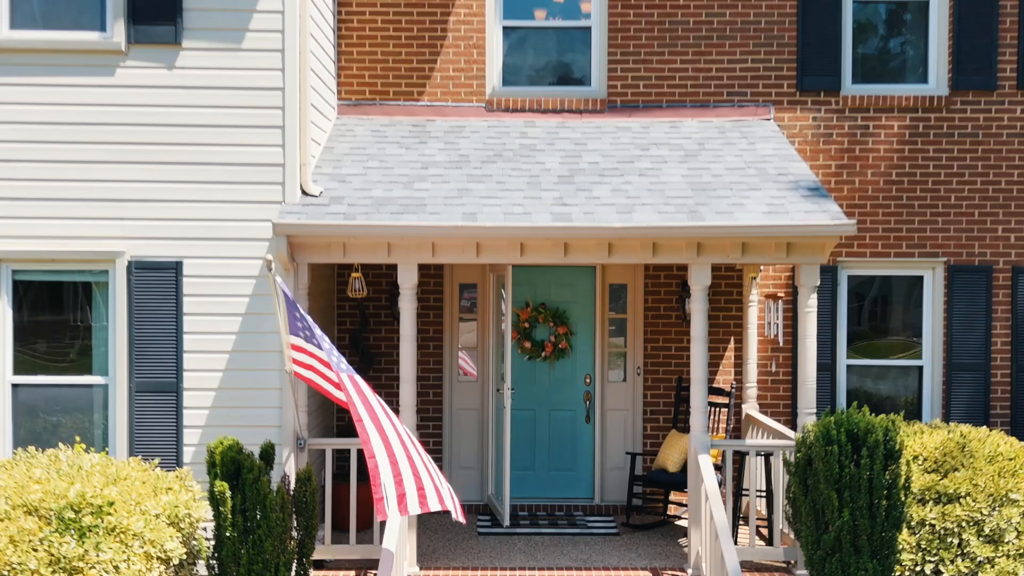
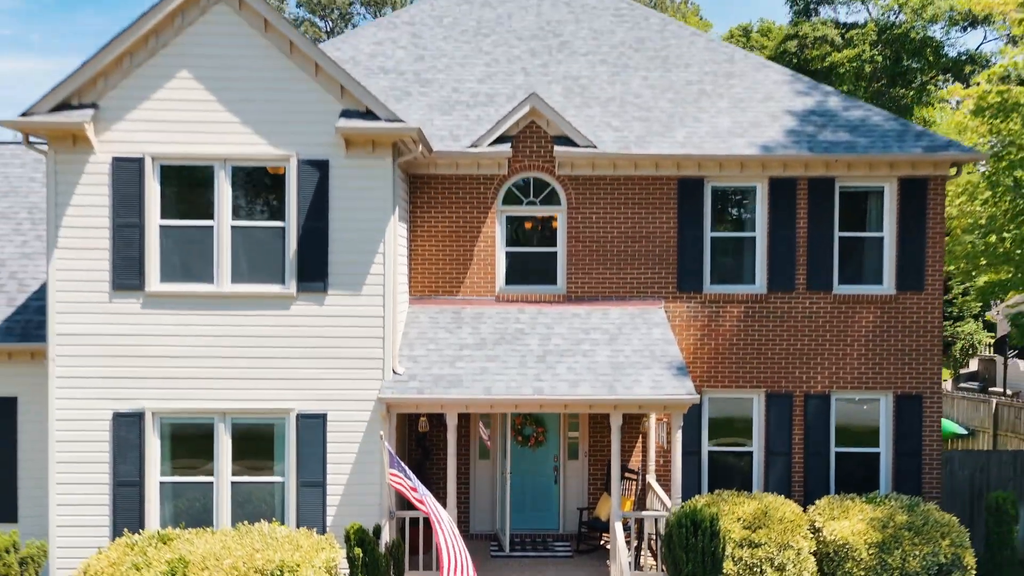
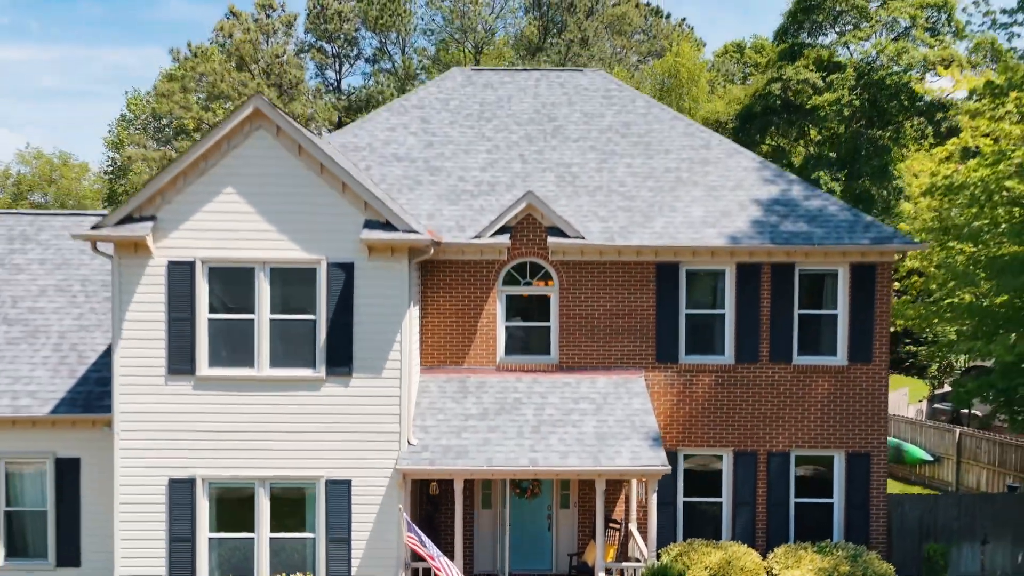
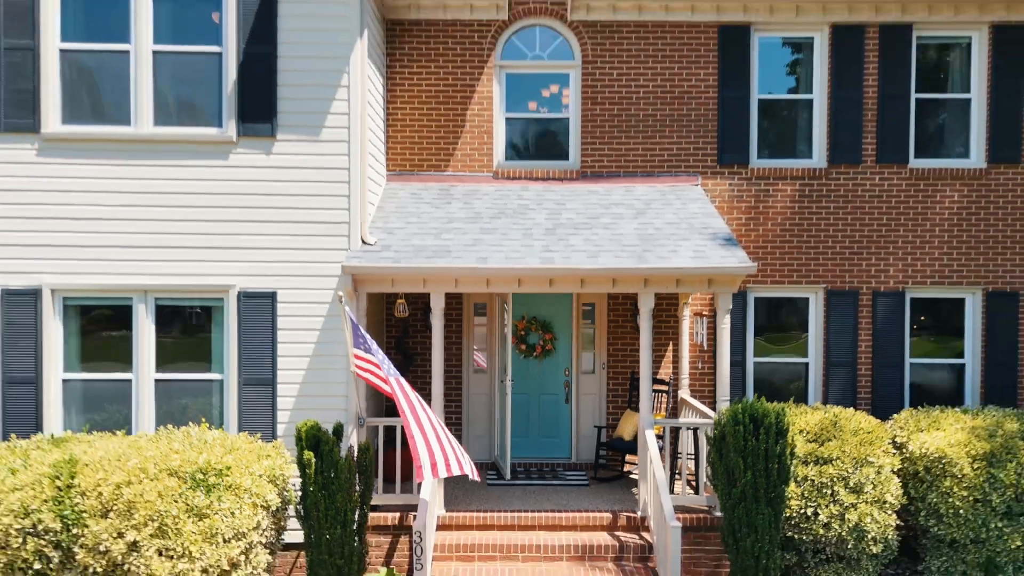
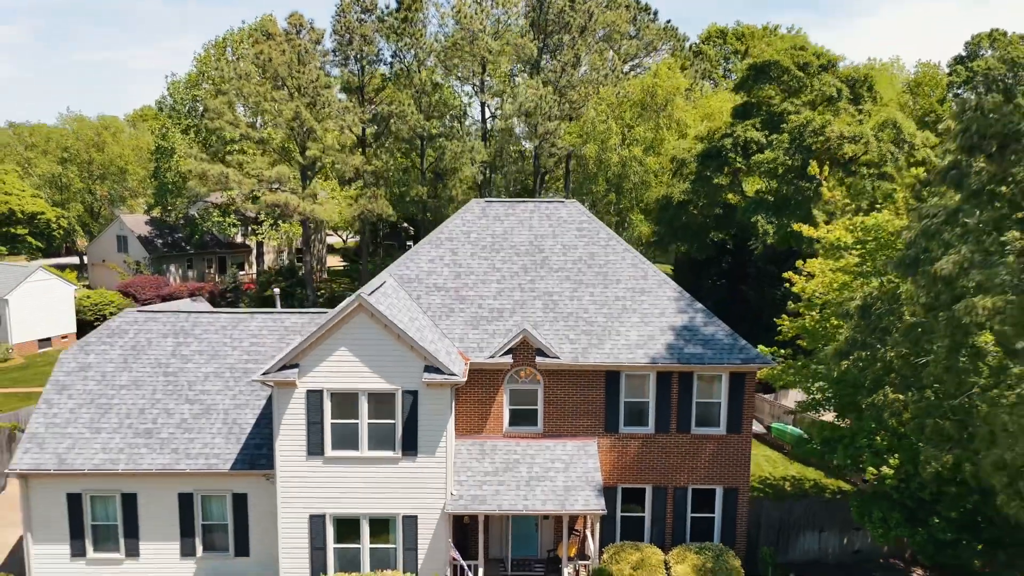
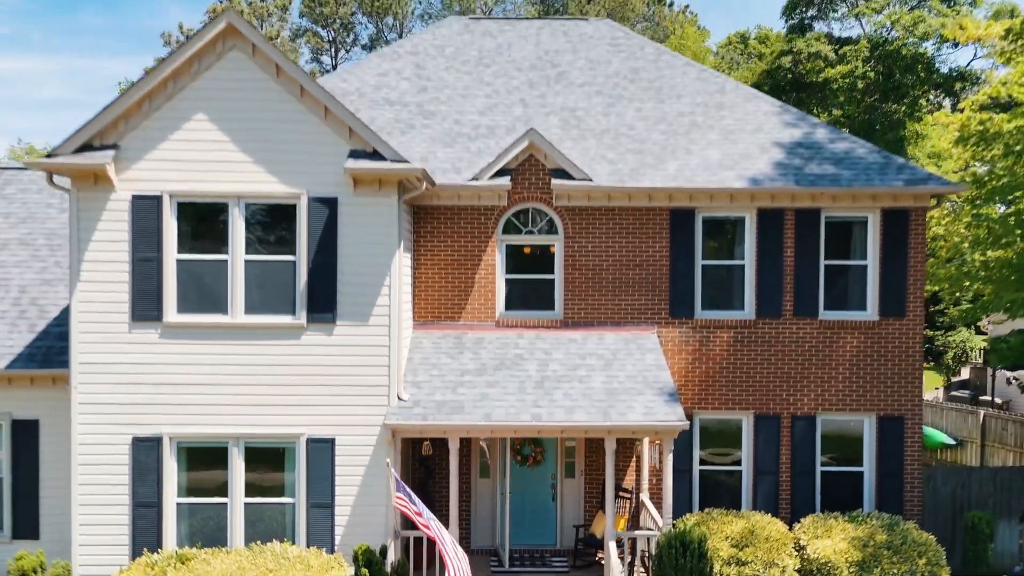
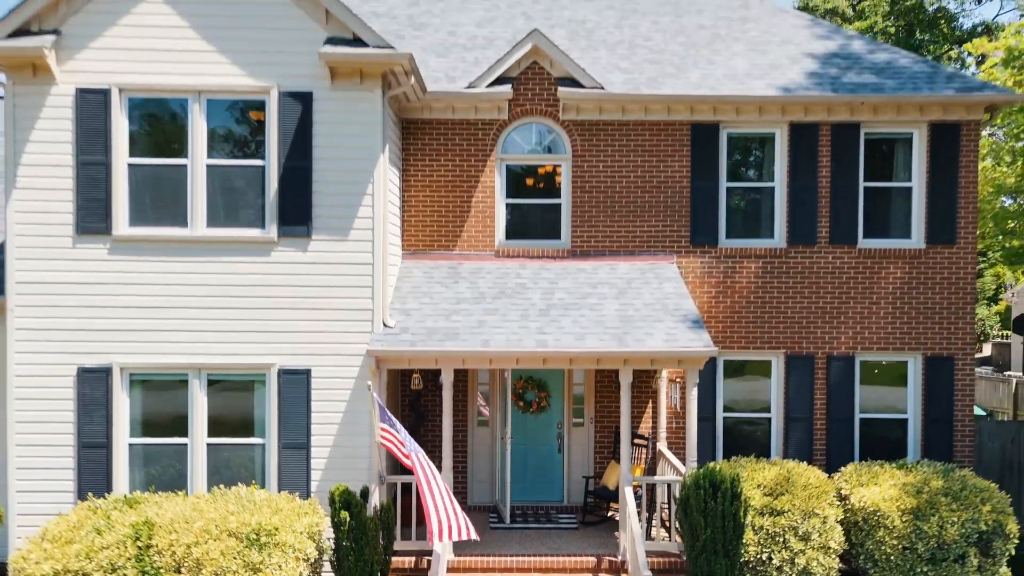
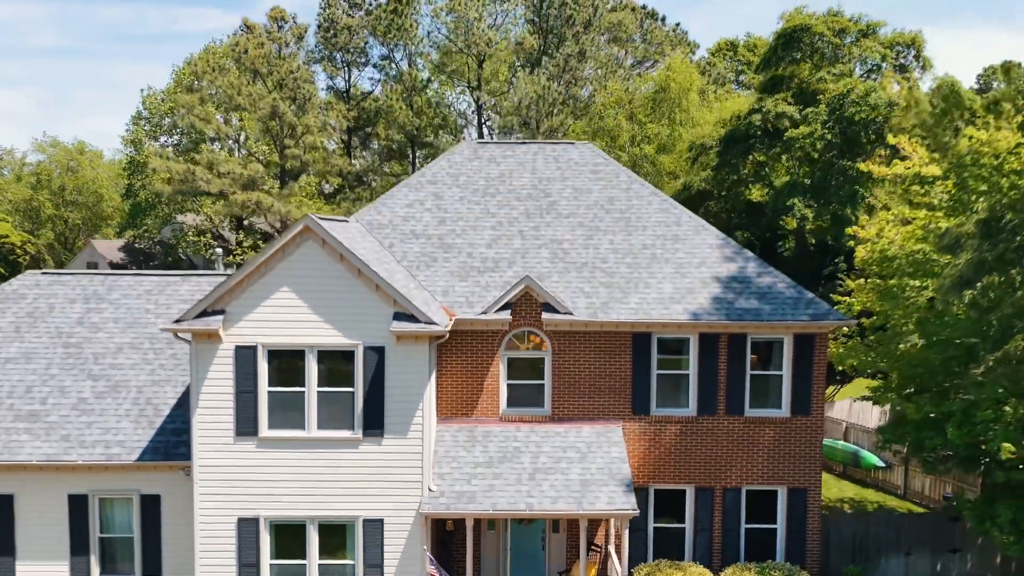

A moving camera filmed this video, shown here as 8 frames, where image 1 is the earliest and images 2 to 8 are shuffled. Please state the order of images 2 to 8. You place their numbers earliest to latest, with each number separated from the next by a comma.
4, 7, 2, 6, 3, 8, 5
